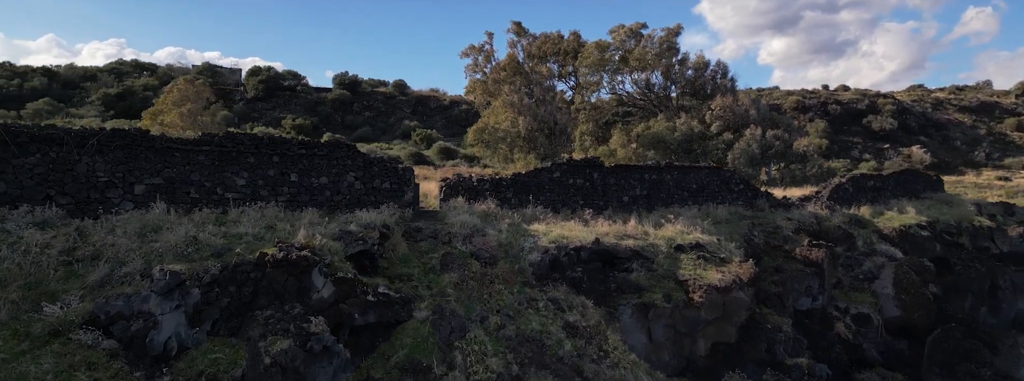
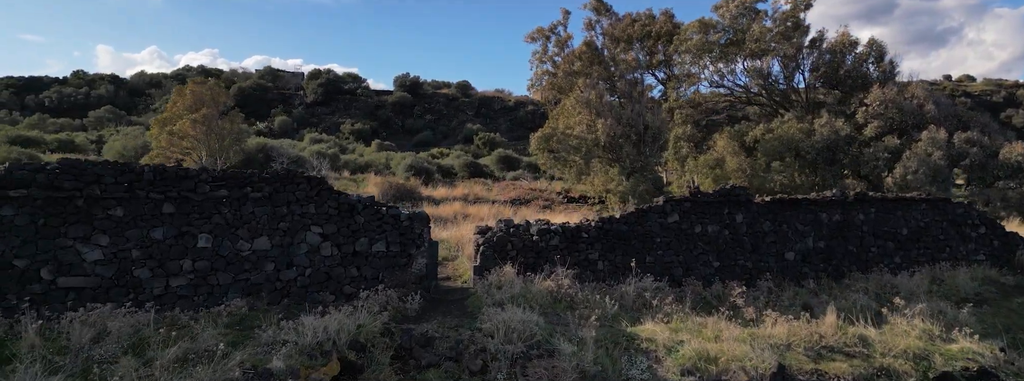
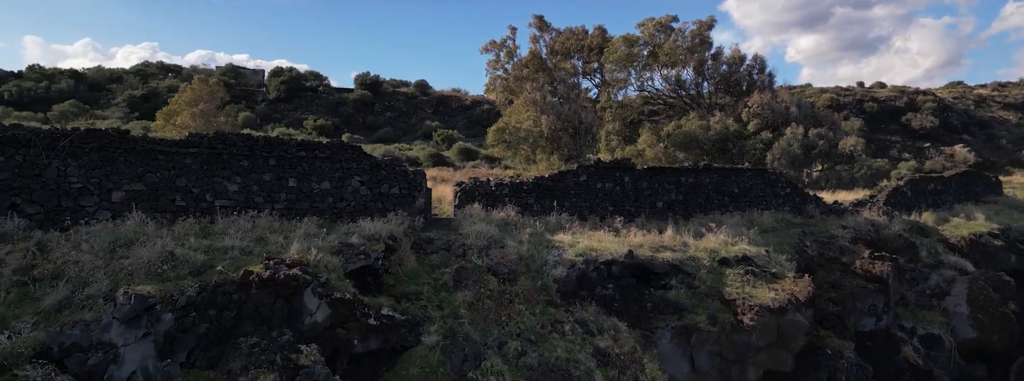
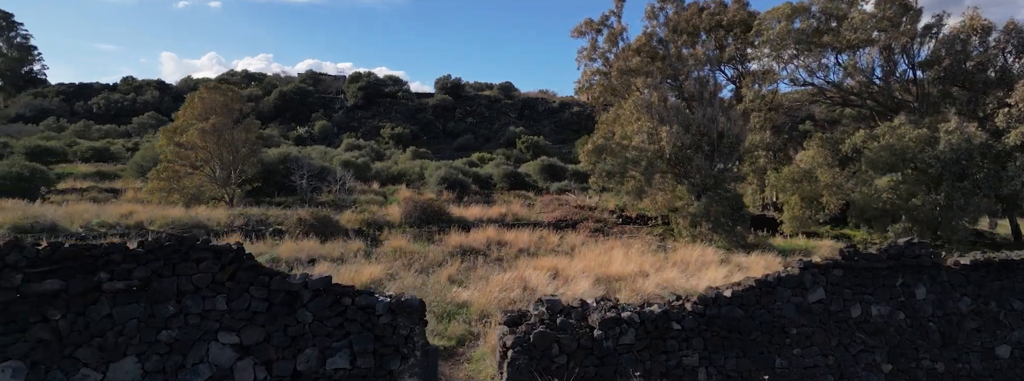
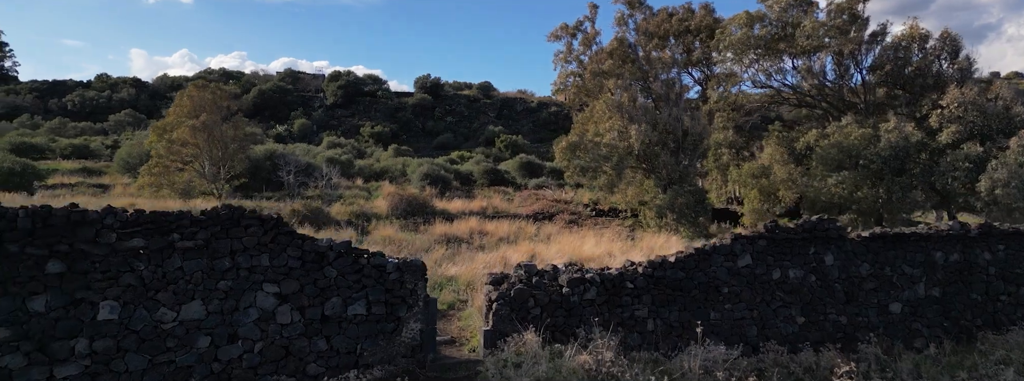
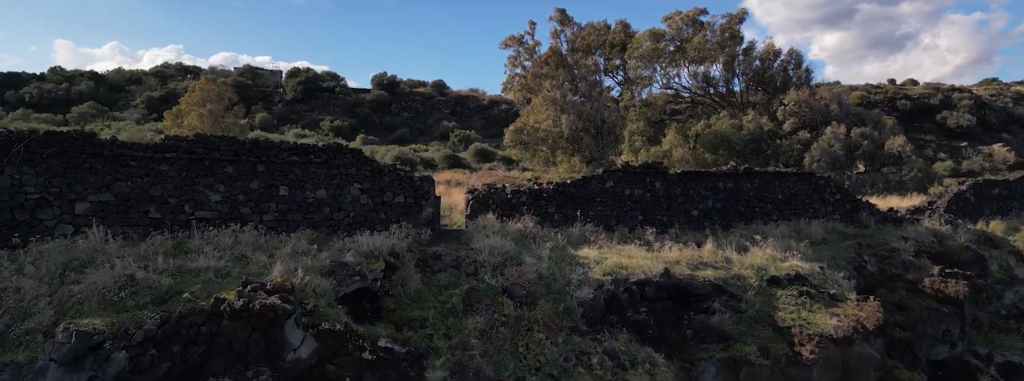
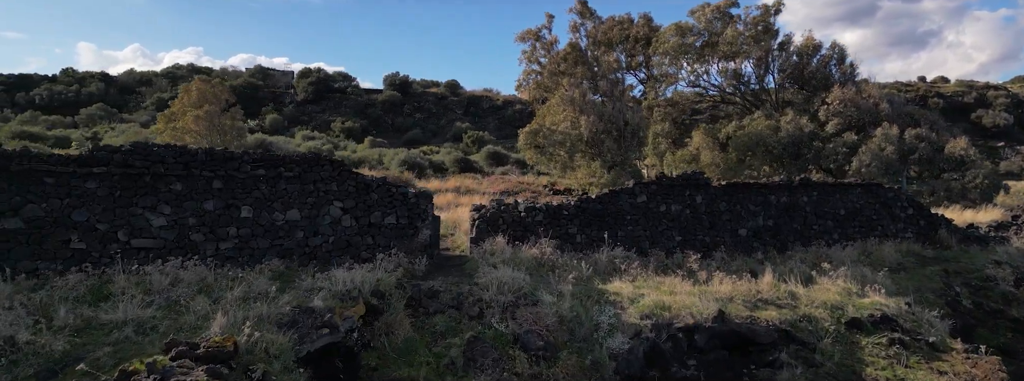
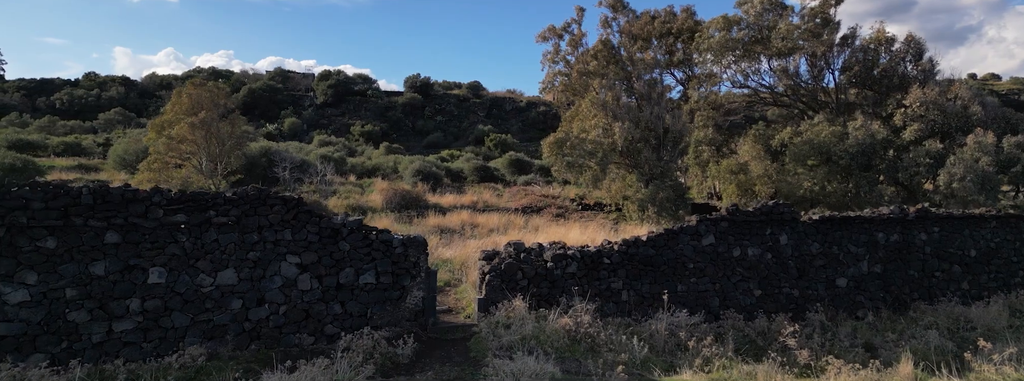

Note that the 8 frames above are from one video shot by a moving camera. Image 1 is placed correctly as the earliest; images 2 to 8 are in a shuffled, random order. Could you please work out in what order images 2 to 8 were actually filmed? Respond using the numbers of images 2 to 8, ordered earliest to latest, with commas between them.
3, 6, 7, 2, 8, 5, 4
